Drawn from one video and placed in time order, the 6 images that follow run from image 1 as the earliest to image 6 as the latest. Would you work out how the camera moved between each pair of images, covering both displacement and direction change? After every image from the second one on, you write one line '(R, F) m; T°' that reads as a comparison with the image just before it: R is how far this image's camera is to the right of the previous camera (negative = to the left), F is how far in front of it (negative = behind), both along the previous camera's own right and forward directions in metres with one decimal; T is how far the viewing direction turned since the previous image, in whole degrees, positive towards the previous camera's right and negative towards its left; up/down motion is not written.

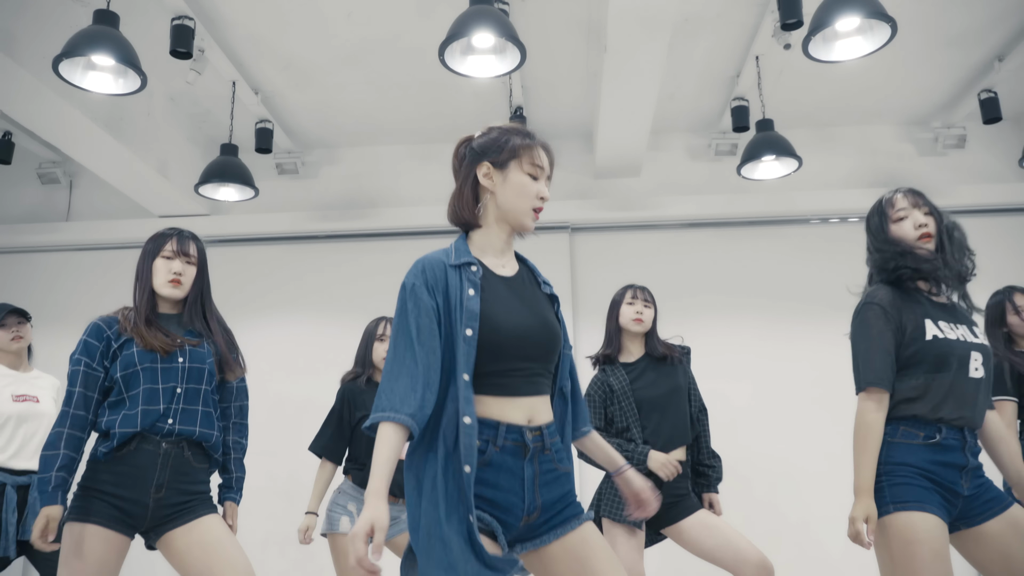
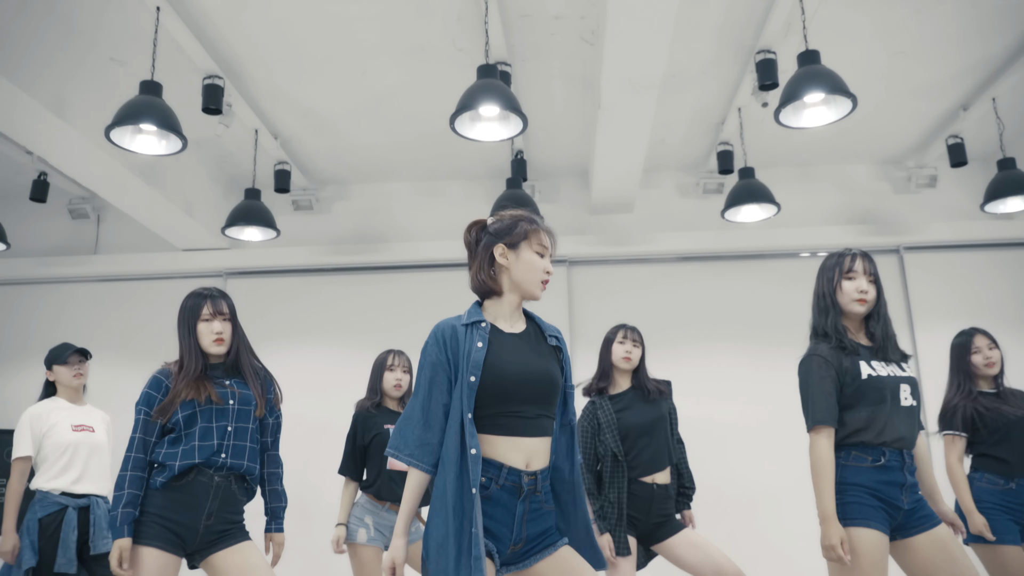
(0.0, -0.3) m; 0°
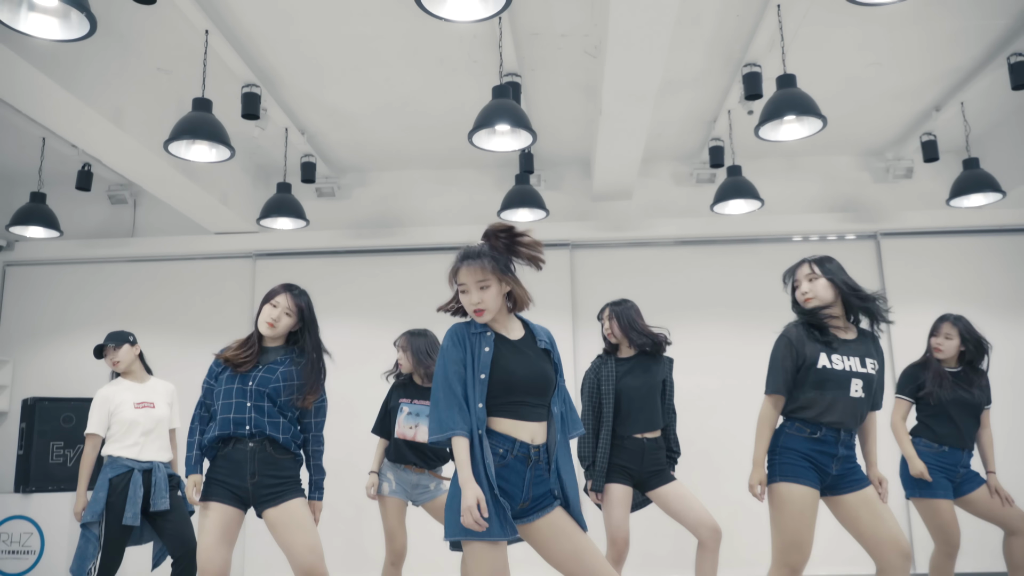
(0.0, -0.5) m; 0°
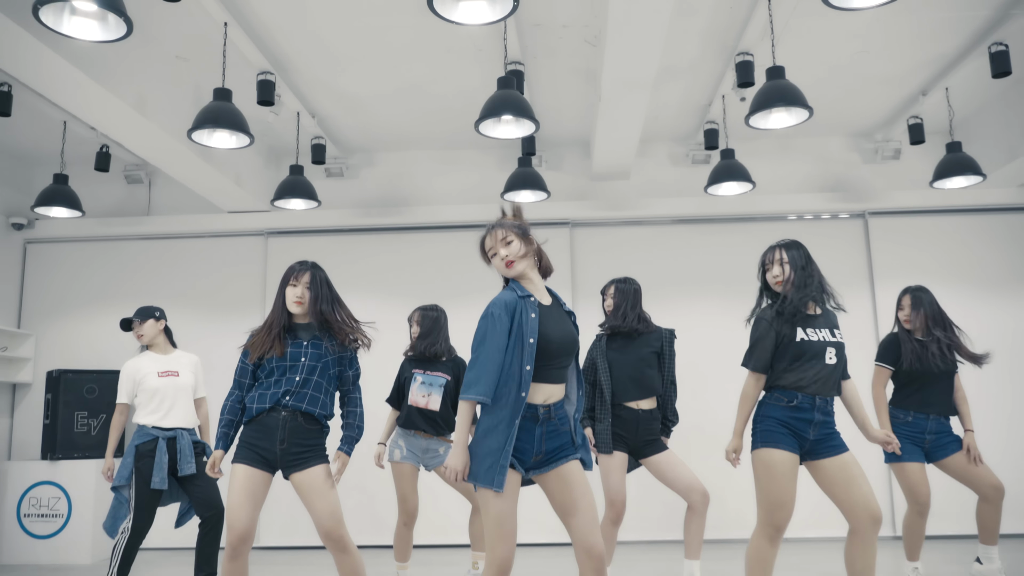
(0.0, -0.2) m; 0°
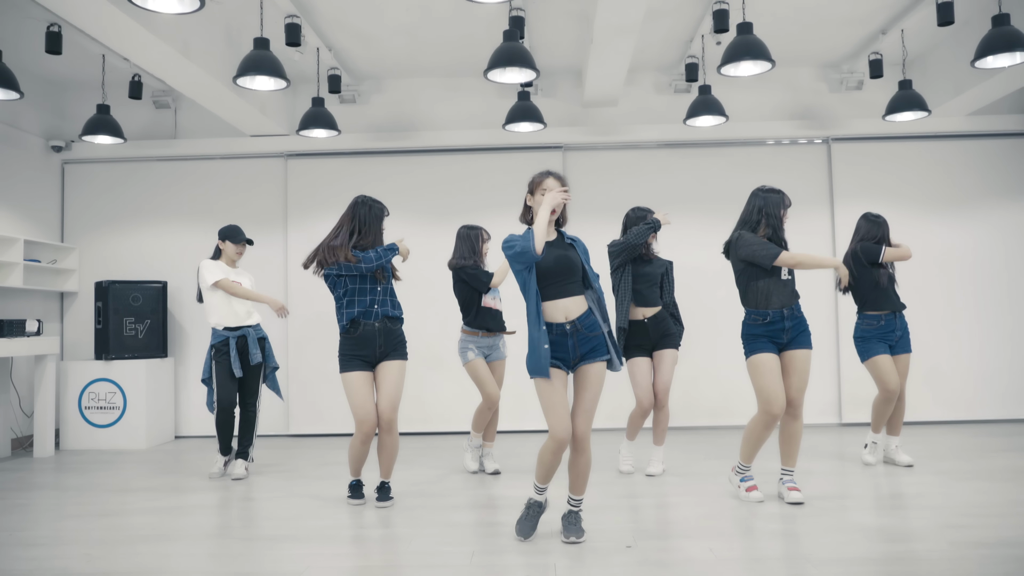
(-0.1, -0.7) m; +1°
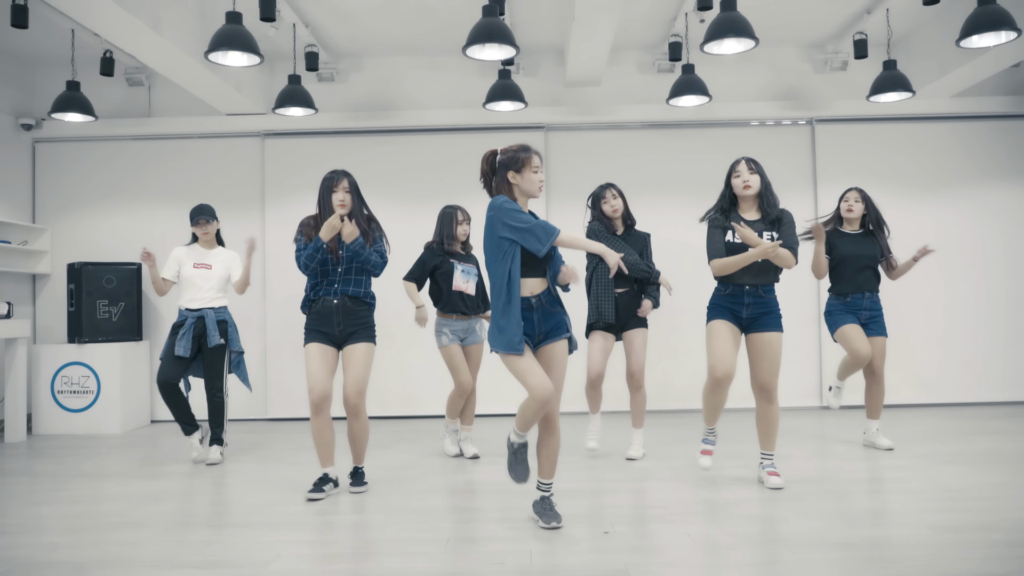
(0.0, +0.1) m; +1°
